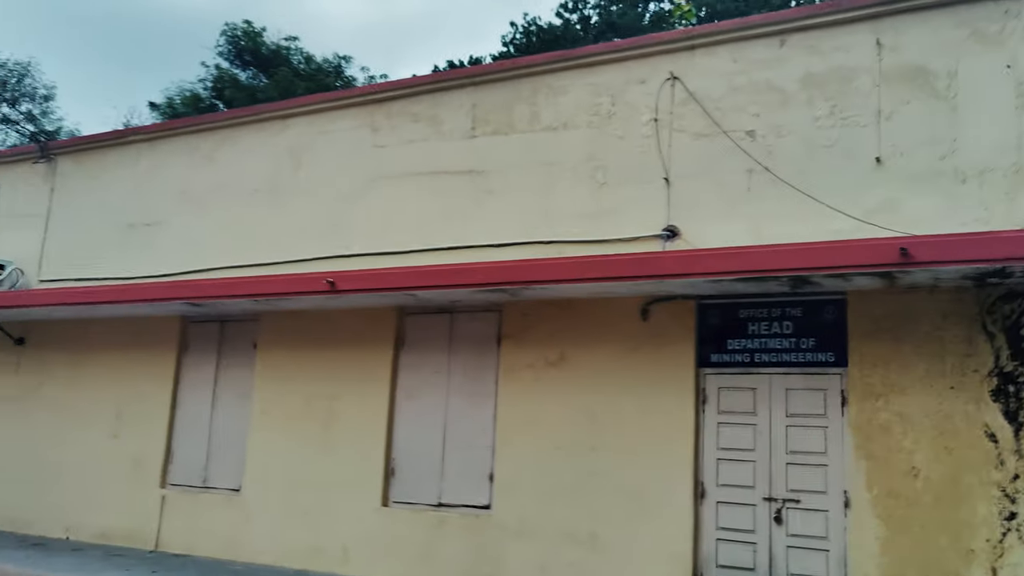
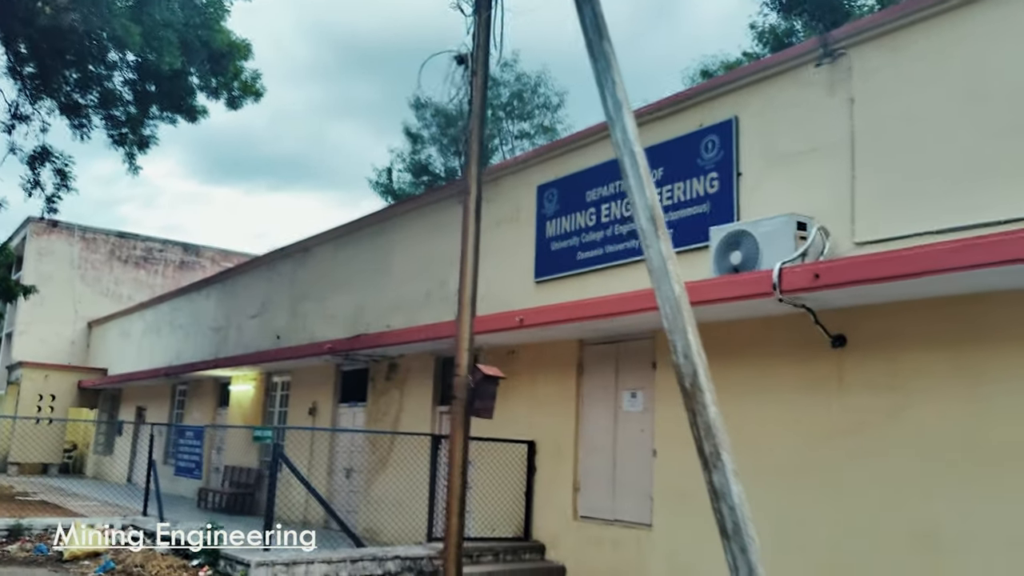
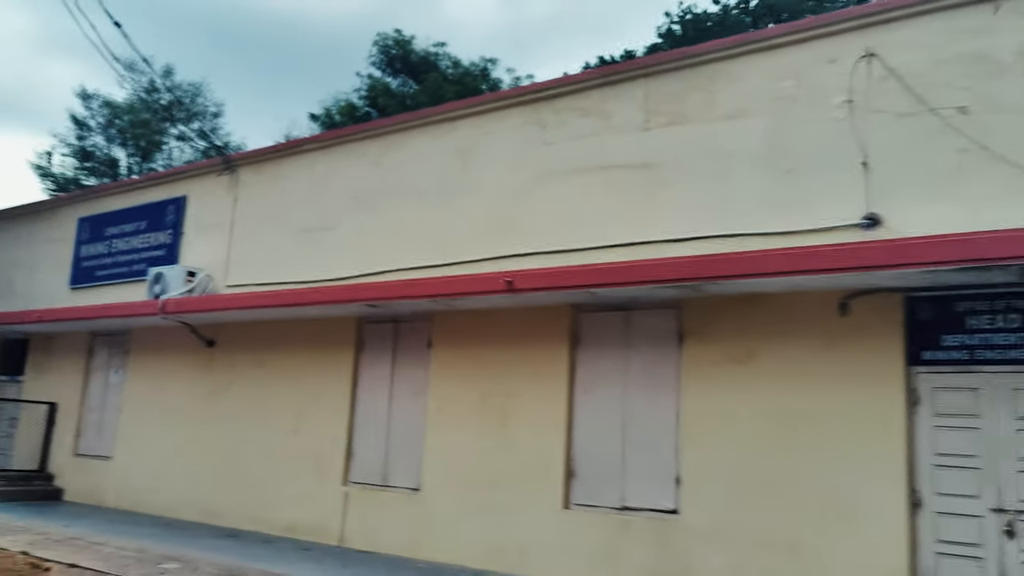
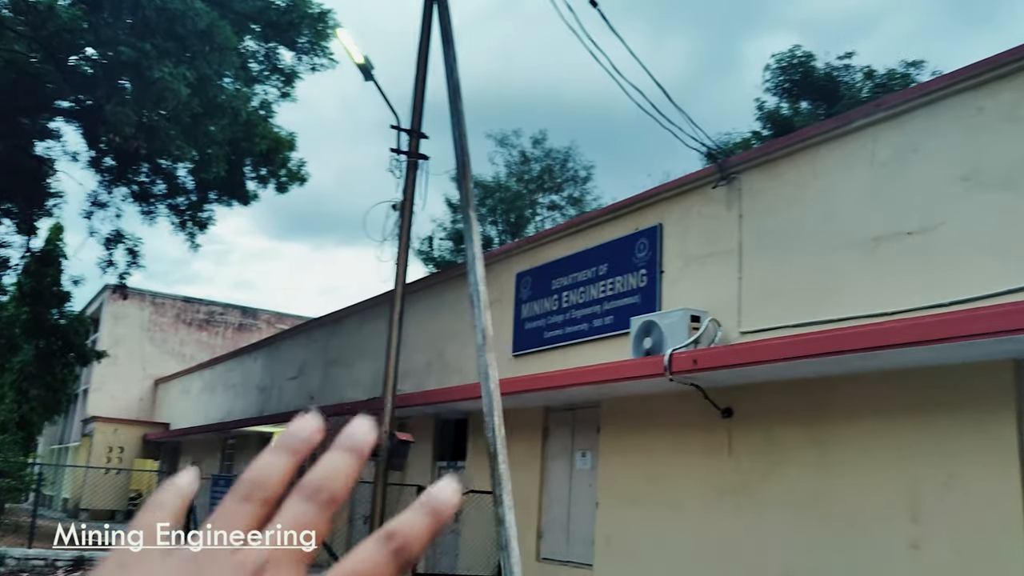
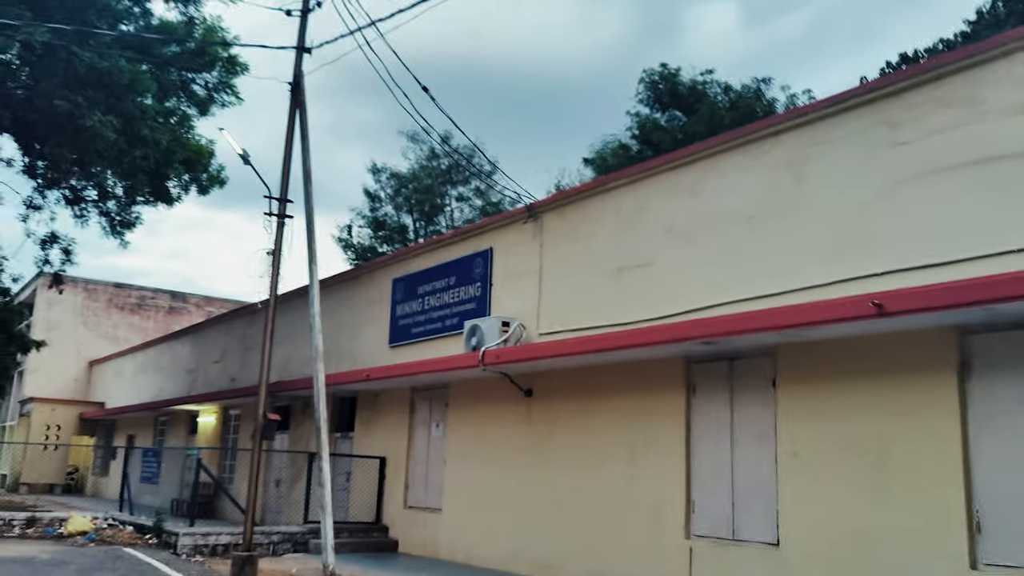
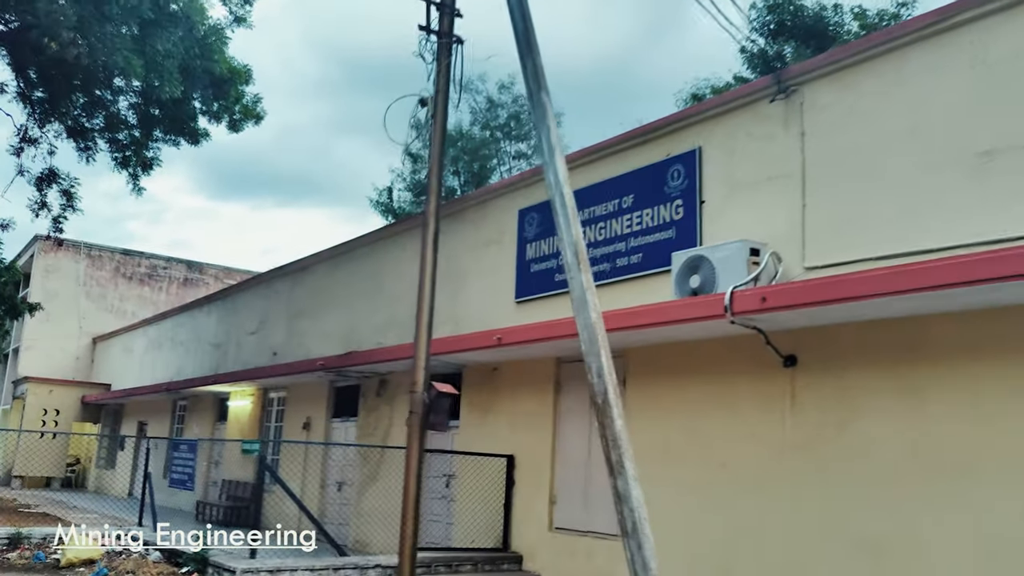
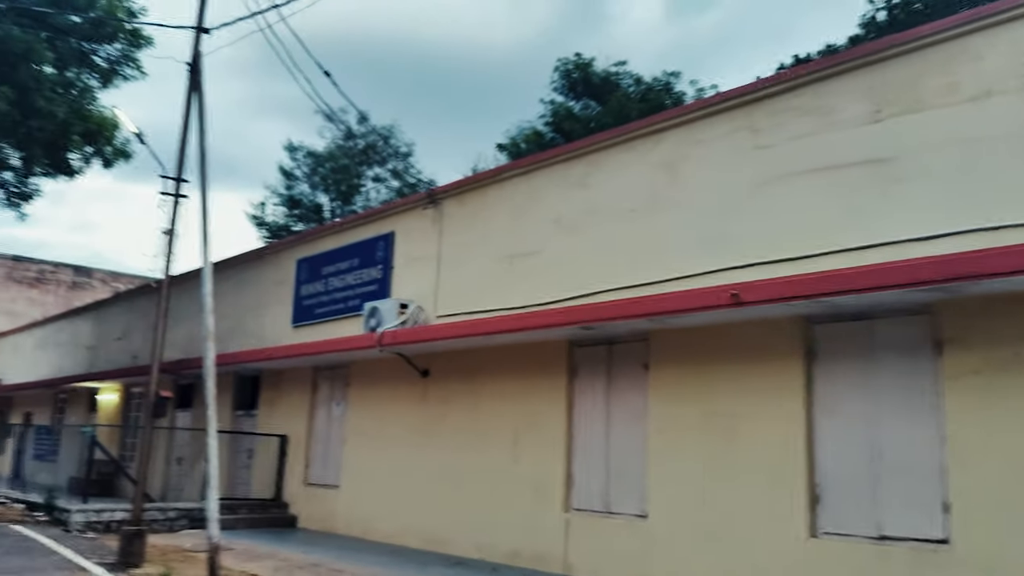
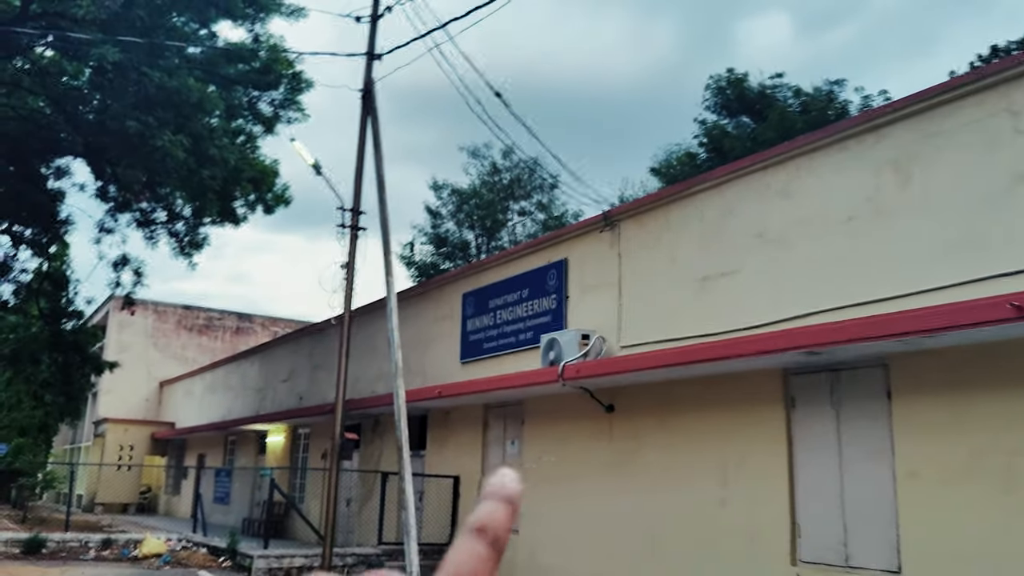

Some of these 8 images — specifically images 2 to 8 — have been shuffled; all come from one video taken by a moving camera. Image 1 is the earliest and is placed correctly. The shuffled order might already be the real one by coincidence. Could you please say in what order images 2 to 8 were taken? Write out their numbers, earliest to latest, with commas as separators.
3, 7, 5, 8, 4, 6, 2
